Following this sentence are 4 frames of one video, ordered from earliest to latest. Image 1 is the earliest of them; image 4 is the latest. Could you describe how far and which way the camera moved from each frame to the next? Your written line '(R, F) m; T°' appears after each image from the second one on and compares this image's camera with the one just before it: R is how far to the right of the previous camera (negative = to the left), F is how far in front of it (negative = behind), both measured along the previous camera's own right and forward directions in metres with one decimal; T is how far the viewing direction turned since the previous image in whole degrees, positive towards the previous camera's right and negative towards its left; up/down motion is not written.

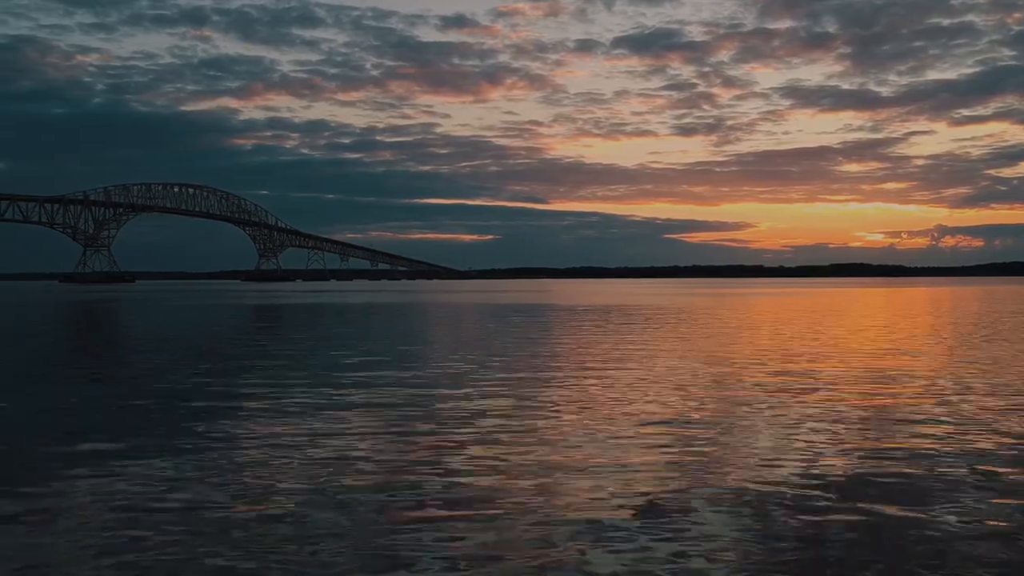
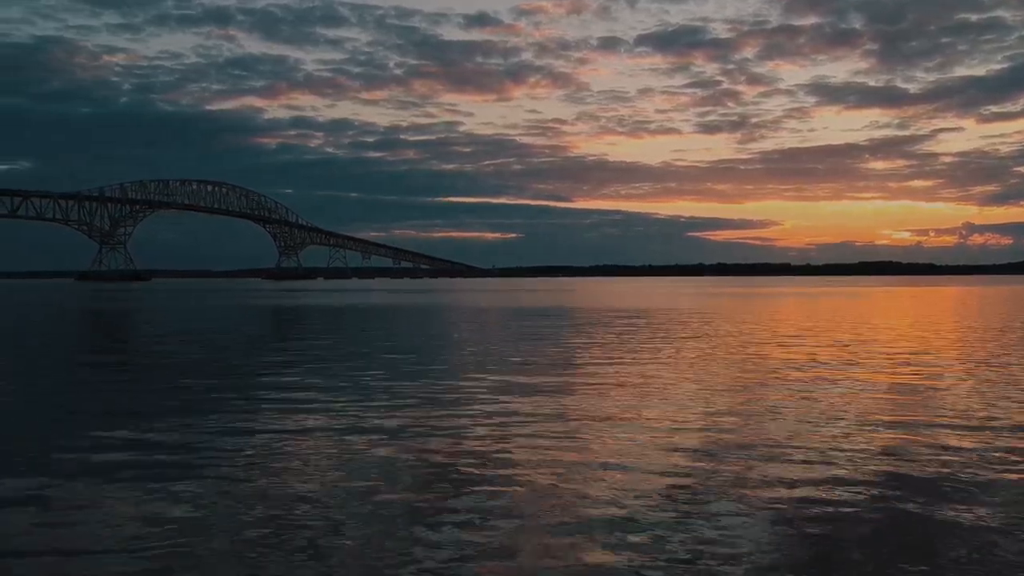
(0.0, +1.9) m; -1°
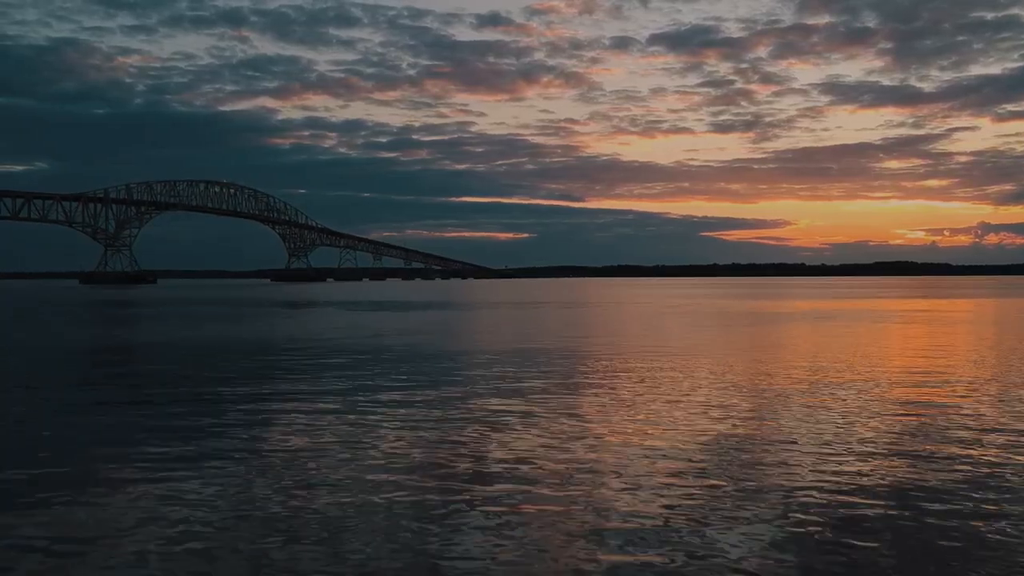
(+0.6, -0.1) m; -1°
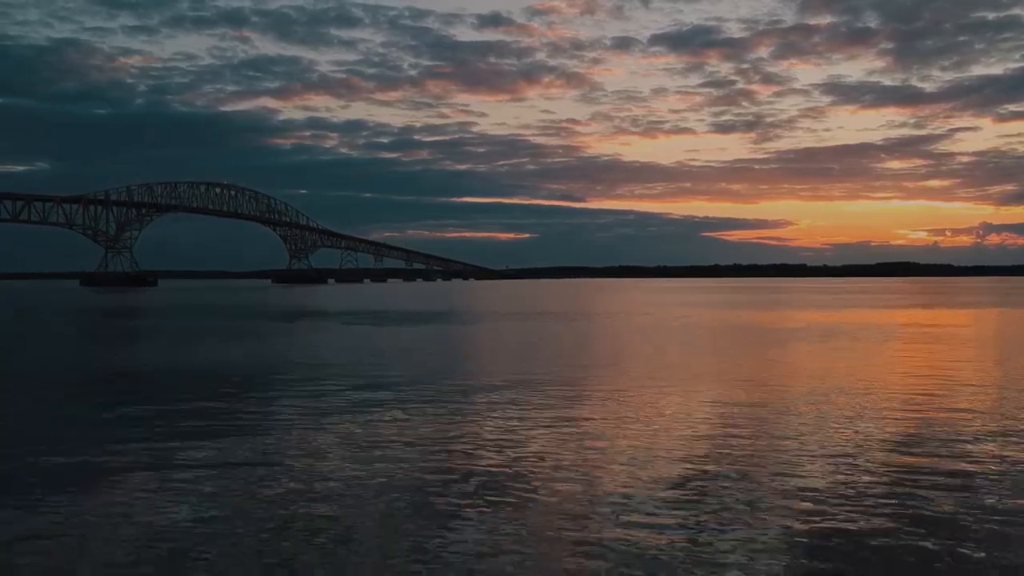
(0.0, +0.1) m; 0°
